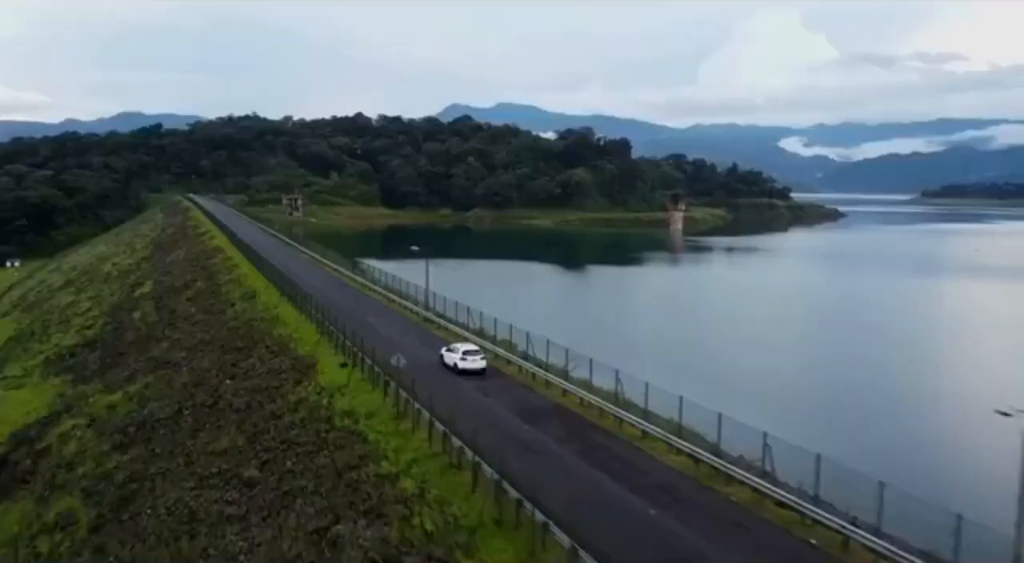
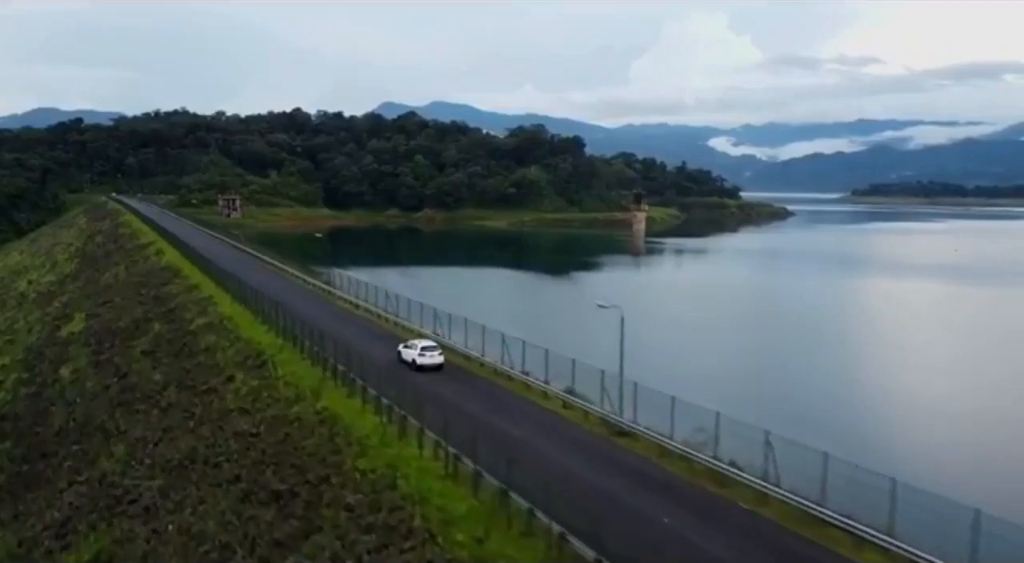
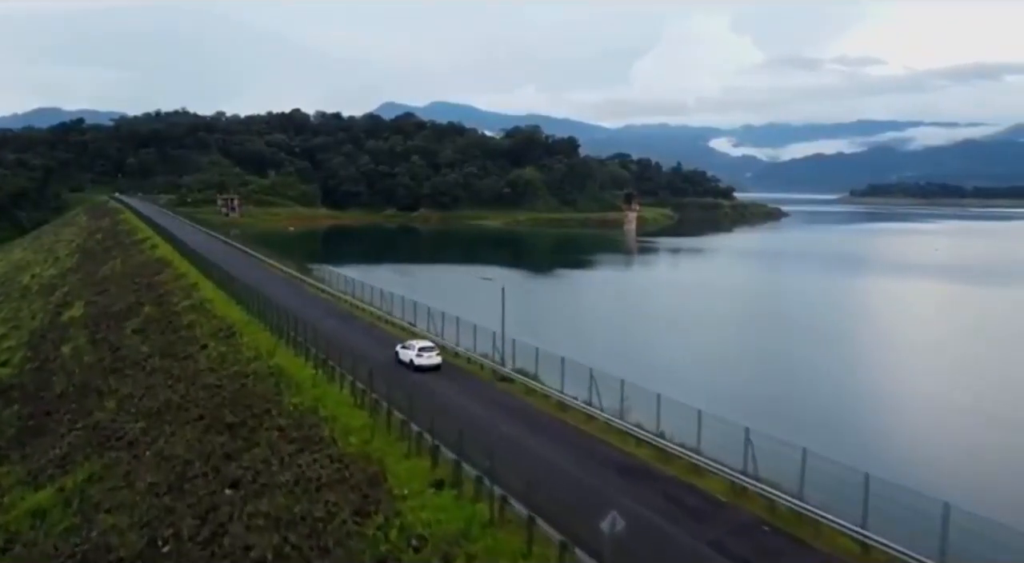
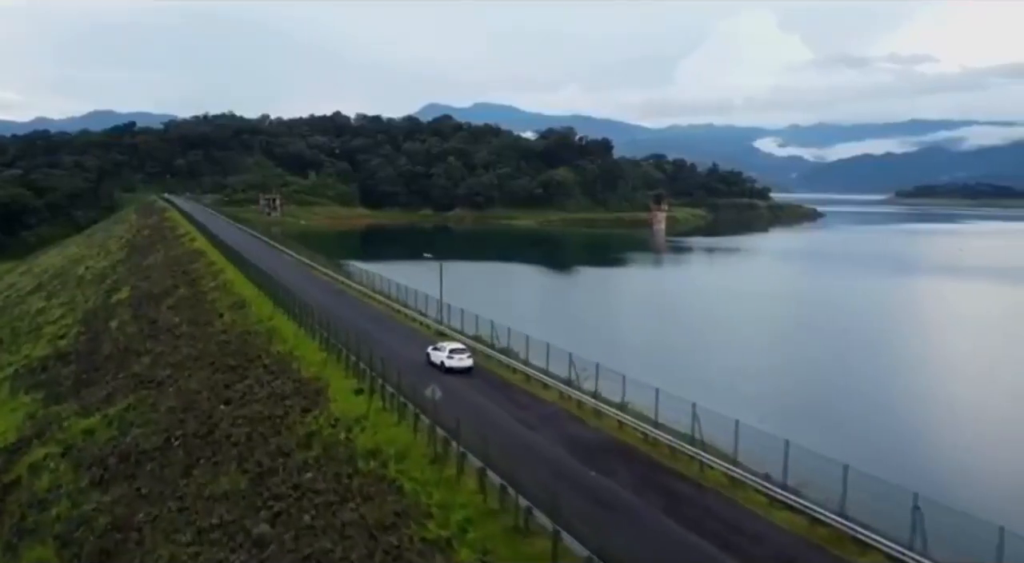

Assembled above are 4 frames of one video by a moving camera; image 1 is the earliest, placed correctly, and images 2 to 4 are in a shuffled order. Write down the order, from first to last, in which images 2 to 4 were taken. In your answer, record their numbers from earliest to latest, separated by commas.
4, 3, 2
